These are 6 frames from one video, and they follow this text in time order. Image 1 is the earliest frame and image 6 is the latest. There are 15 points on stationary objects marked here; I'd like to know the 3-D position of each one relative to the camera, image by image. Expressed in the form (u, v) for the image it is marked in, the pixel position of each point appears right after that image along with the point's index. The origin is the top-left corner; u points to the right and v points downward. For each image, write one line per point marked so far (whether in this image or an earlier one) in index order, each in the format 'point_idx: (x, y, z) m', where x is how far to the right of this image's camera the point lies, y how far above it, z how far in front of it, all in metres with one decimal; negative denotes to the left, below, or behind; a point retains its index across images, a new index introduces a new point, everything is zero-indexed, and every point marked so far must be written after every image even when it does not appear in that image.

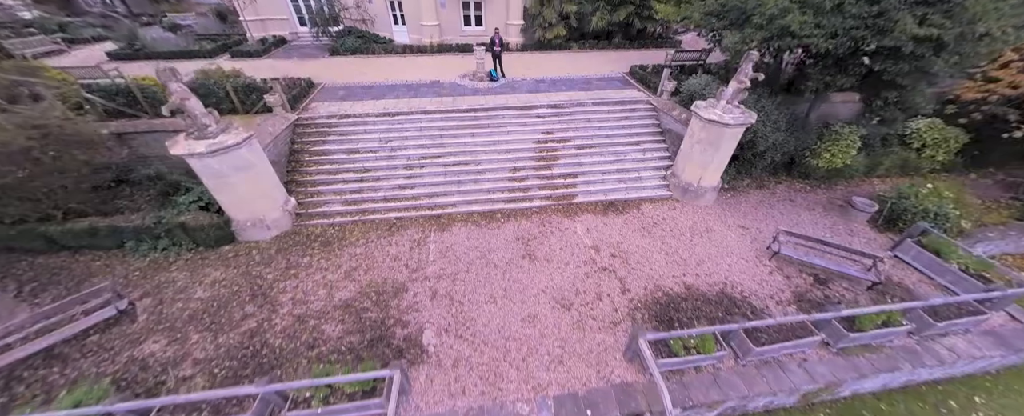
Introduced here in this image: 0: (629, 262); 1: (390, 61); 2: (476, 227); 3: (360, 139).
0: (+3.1, -1.4, +7.5) m
1: (-6.5, +8.0, +15.2) m
2: (-1.1, -0.5, +8.4) m
3: (-5.2, +2.4, +9.6) m
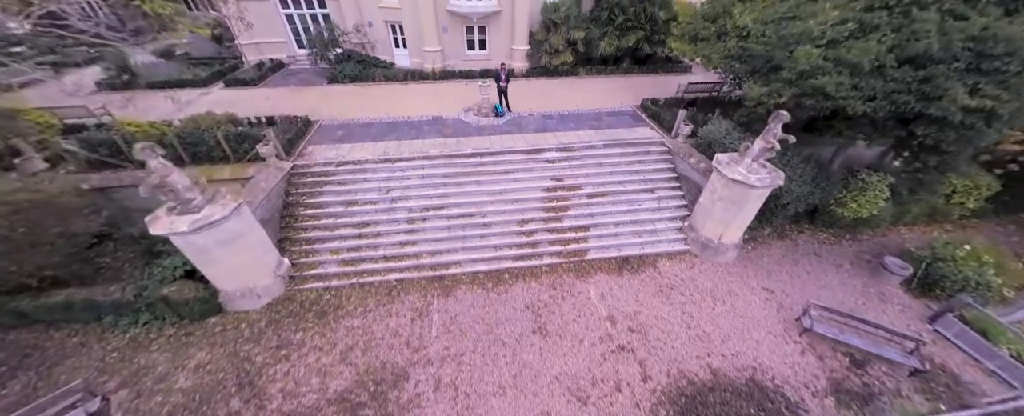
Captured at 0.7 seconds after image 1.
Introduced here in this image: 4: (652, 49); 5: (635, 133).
0: (+3.3, -3.2, +6.9) m
1: (-6.3, +6.2, +14.6) m
2: (-0.8, -2.3, +7.9) m
3: (-5.0, +0.6, +9.1) m
4: (+8.0, +9.1, +16.1) m
5: (+4.9, +3.0, +11.2) m
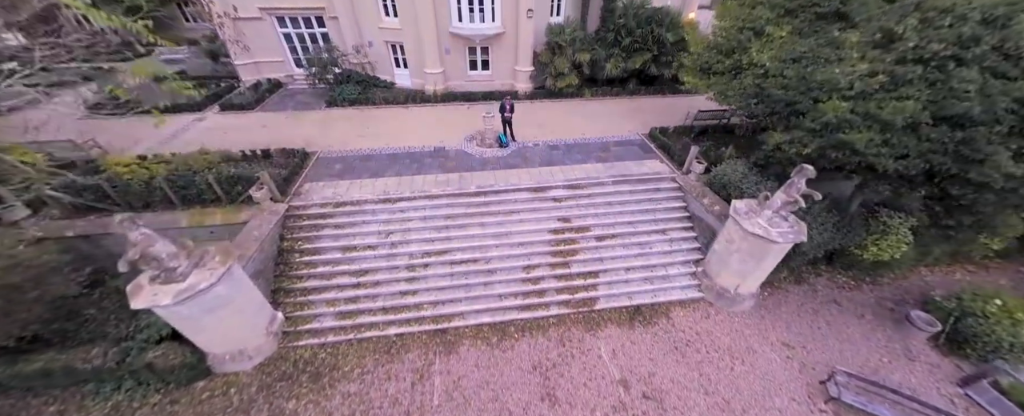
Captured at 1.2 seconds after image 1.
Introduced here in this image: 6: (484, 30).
0: (+3.5, -4.6, +6.5) m
1: (-6.1, +4.8, +14.2) m
2: (-0.7, -3.7, +7.5) m
3: (-4.8, -0.7, +8.7) m
4: (+8.2, +7.7, +15.7) m
5: (+5.1, +1.6, +10.8) m
6: (-1.4, +9.0, +14.2) m
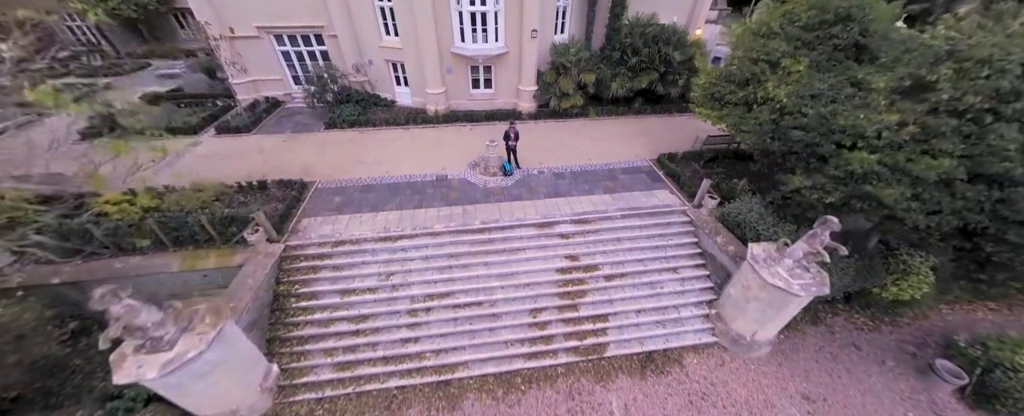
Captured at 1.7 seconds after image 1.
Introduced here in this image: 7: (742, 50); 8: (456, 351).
0: (+3.7, -5.8, +6.1) m
1: (-5.9, +3.6, +13.9) m
2: (-0.5, -4.9, +7.1) m
3: (-4.6, -1.9, +8.3) m
4: (+8.4, +6.5, +15.3) m
5: (+5.3, +0.4, +10.5) m
6: (-1.2, +7.8, +13.9) m
7: (+8.0, +5.4, +9.7) m
8: (-1.5, -3.9, +7.7) m
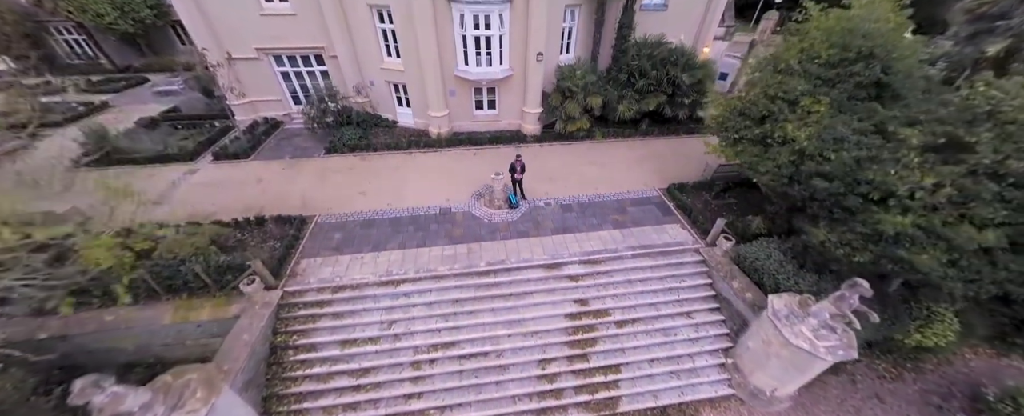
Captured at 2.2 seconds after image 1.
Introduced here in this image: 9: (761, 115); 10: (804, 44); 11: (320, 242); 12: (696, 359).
0: (+3.9, -7.1, +5.8) m
1: (-5.7, +2.3, +13.5) m
2: (-0.3, -6.2, +6.7) m
3: (-4.4, -3.2, +8.0) m
4: (+8.6, +5.2, +15.0) m
5: (+5.5, -0.9, +10.1) m
6: (-1.0, +6.5, +13.6) m
7: (+8.2, +4.1, +9.4) m
8: (-1.3, -5.2, +7.4) m
9: (+7.9, +3.0, +8.9) m
10: (+8.9, +5.0, +8.6) m
11: (-6.5, -1.1, +9.5) m
12: (+5.4, -4.4, +8.3) m
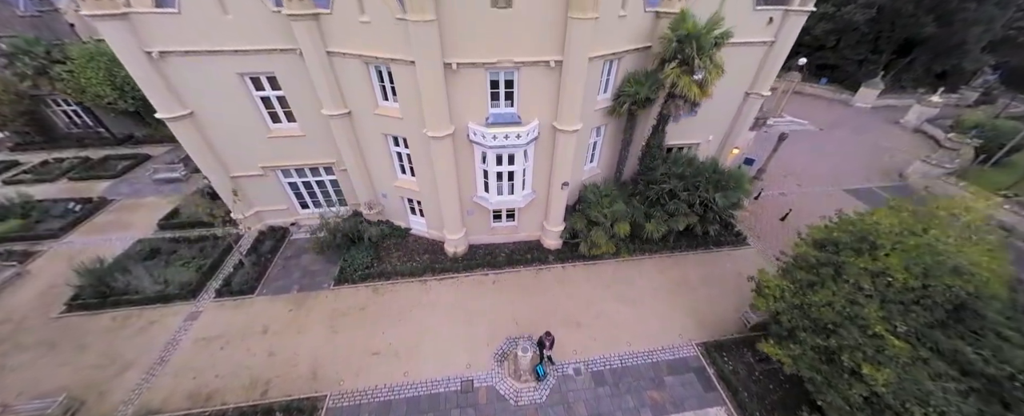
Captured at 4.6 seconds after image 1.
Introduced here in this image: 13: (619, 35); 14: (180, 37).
0: (+4.8, -13.3, +4.9) m
1: (-4.7, -3.8, +12.7) m
2: (+0.6, -12.3, +5.9) m
3: (-3.4, -9.4, +7.1) m
4: (+9.6, -1.0, +14.1) m
5: (+6.5, -7.1, +9.2) m
6: (+0.1, +0.4, +12.7) m
7: (+9.2, -2.1, +8.5) m
8: (-0.4, -11.4, +6.5) m
9: (+8.9, -3.2, +8.0) m
10: (+9.9, -1.2, +7.7) m
11: (-5.6, -7.2, +8.7) m
12: (+6.4, -10.6, +7.4) m
13: (+4.0, +6.5, +10.5) m
14: (-11.9, +6.1, +10.1) m
